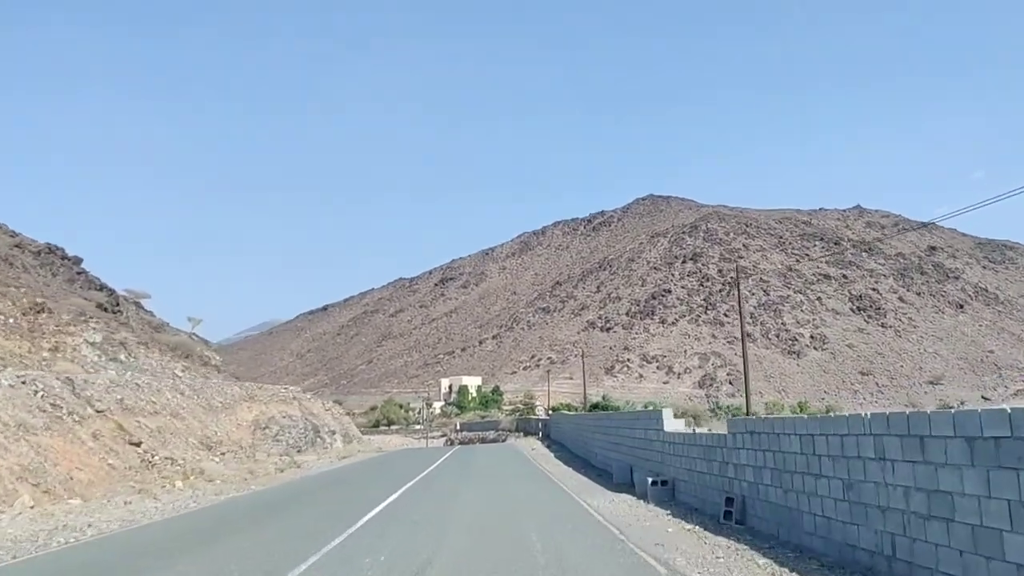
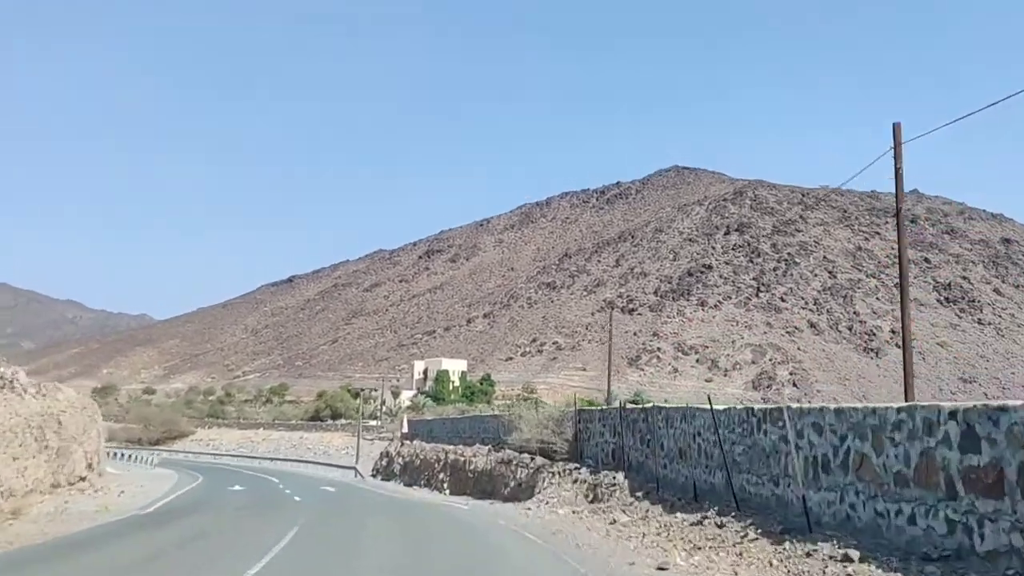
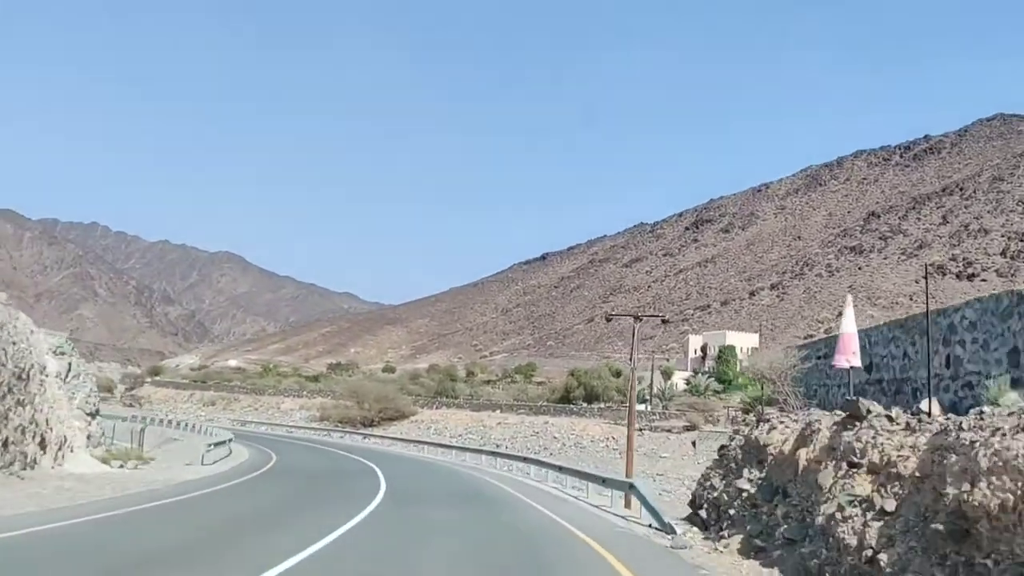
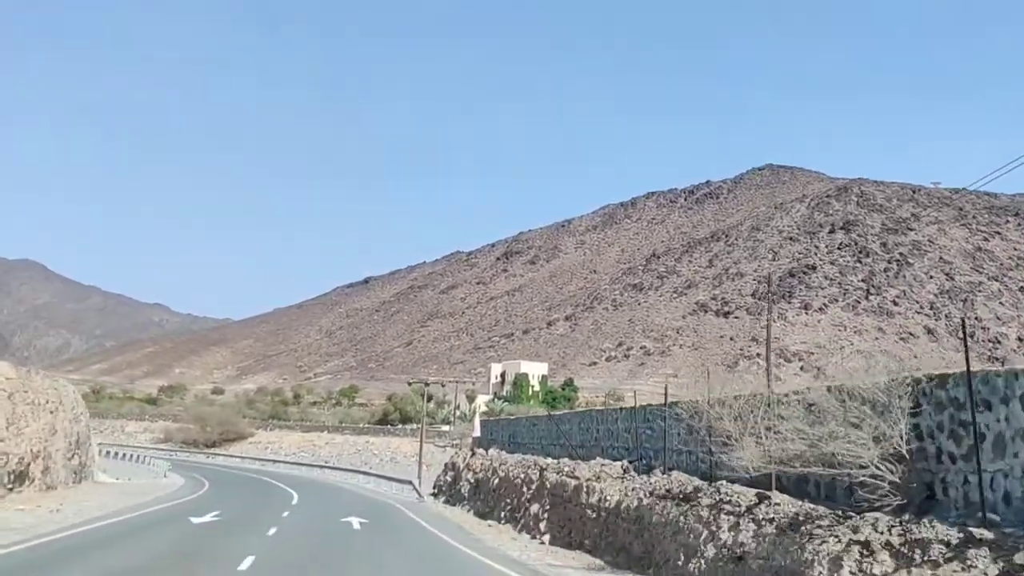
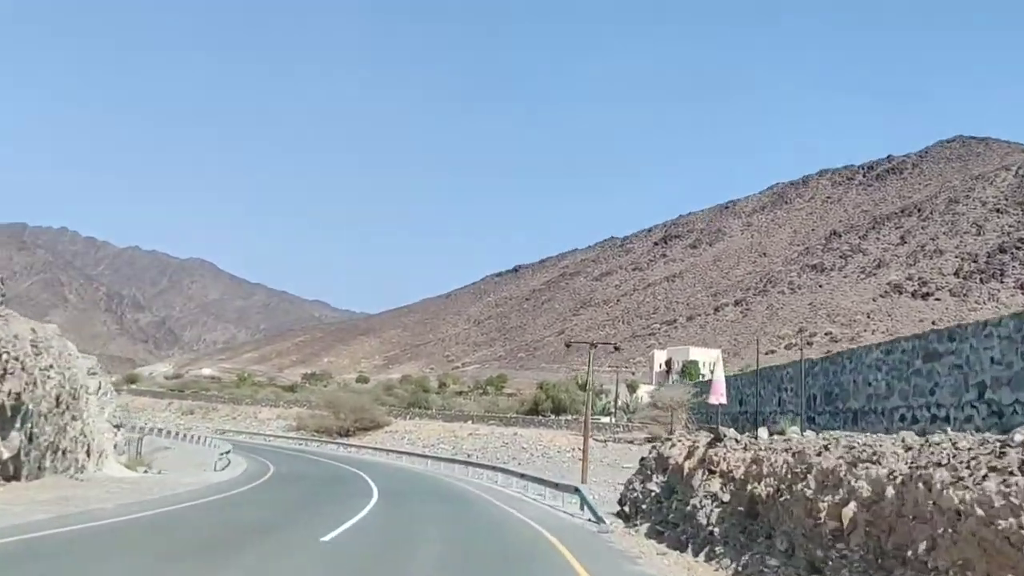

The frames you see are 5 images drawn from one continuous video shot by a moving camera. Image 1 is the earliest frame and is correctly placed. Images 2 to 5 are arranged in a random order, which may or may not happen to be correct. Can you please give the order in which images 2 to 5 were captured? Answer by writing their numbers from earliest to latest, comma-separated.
2, 4, 5, 3
